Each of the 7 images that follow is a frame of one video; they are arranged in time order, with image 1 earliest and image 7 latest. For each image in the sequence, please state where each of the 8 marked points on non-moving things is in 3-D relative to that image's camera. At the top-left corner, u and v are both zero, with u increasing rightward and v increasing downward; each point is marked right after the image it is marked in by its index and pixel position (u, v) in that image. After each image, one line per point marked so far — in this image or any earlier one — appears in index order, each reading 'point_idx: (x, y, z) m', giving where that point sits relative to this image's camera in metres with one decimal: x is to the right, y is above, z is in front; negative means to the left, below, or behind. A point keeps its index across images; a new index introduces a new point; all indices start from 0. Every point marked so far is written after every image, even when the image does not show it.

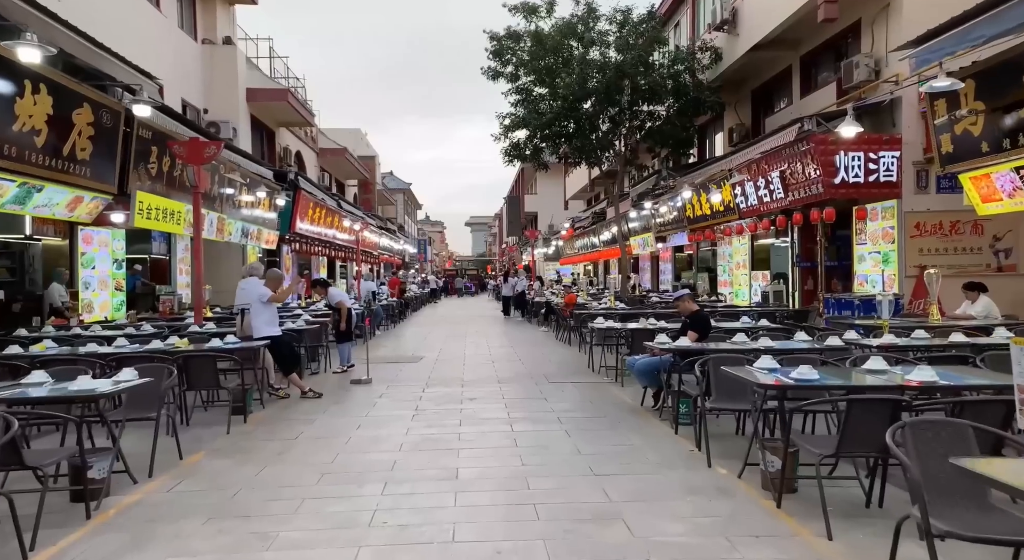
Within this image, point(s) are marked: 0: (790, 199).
0: (+5.2, +1.5, +14.3) m
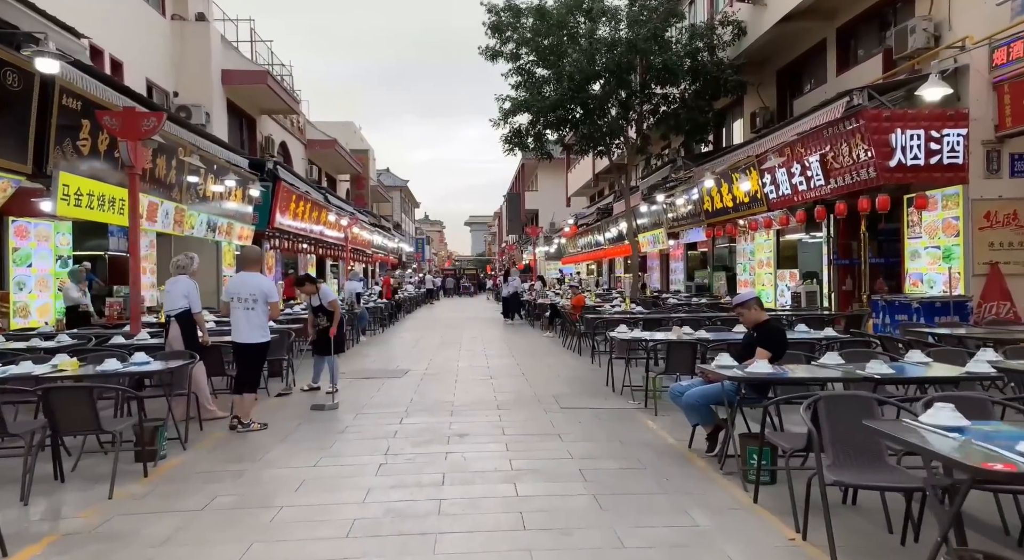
0: (+5.2, +1.5, +12.5) m
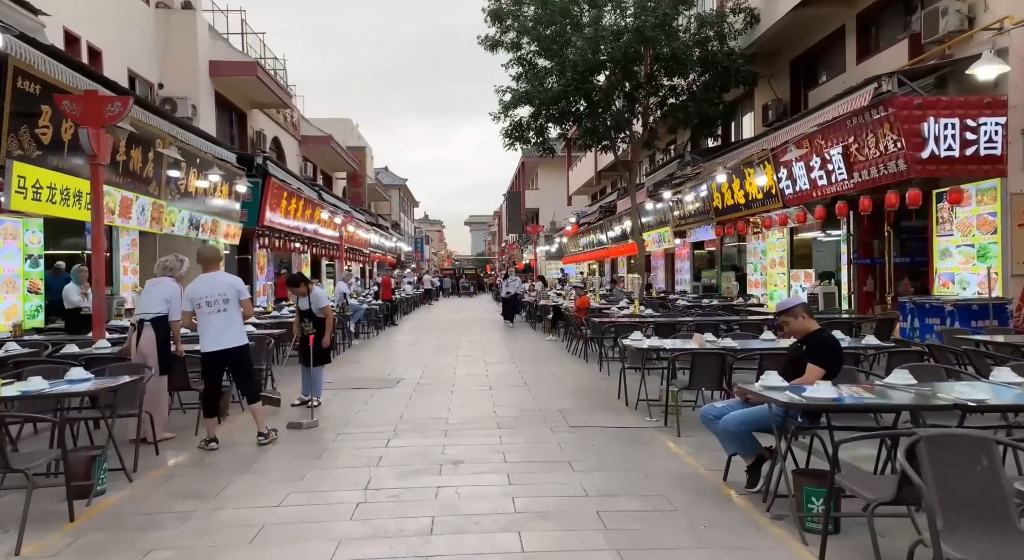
0: (+5.2, +1.5, +11.7) m
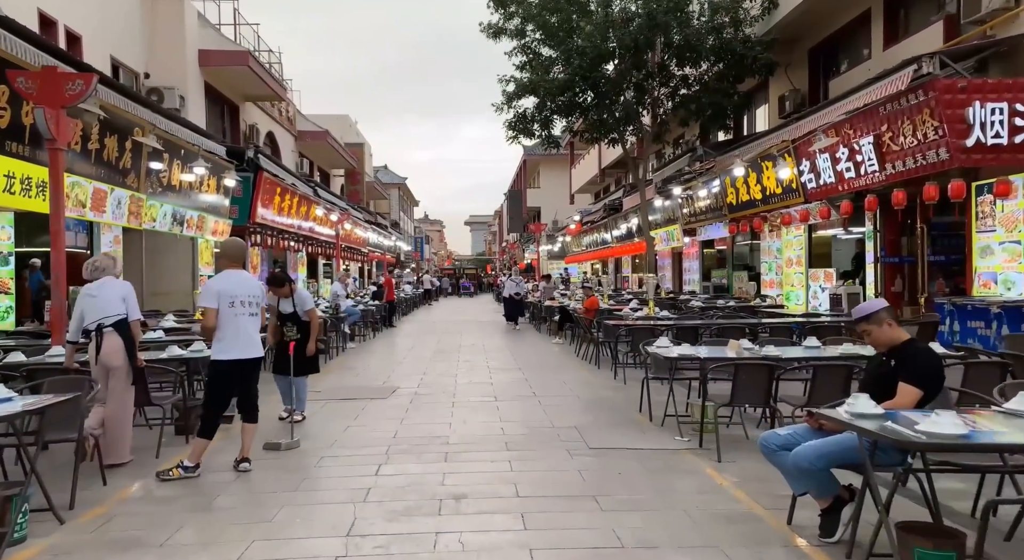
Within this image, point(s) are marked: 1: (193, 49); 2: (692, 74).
0: (+5.3, +1.5, +10.8) m
1: (-7.2, +5.2, +17.5) m
2: (+4.0, +4.6, +17.2) m
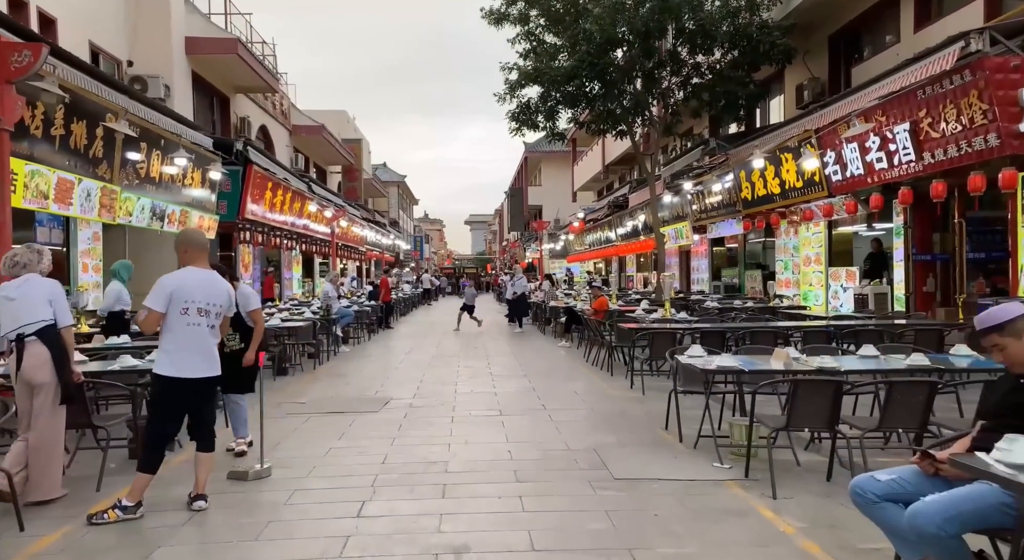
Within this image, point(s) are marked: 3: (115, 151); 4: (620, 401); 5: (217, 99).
0: (+5.3, +1.5, +10.0) m
1: (-7.2, +5.3, +16.6) m
2: (+4.1, +4.6, +16.3) m
3: (-5.3, +1.7, +10.3) m
4: (+1.0, -1.1, +7.3) m
5: (-7.4, +4.5, +19.3) m
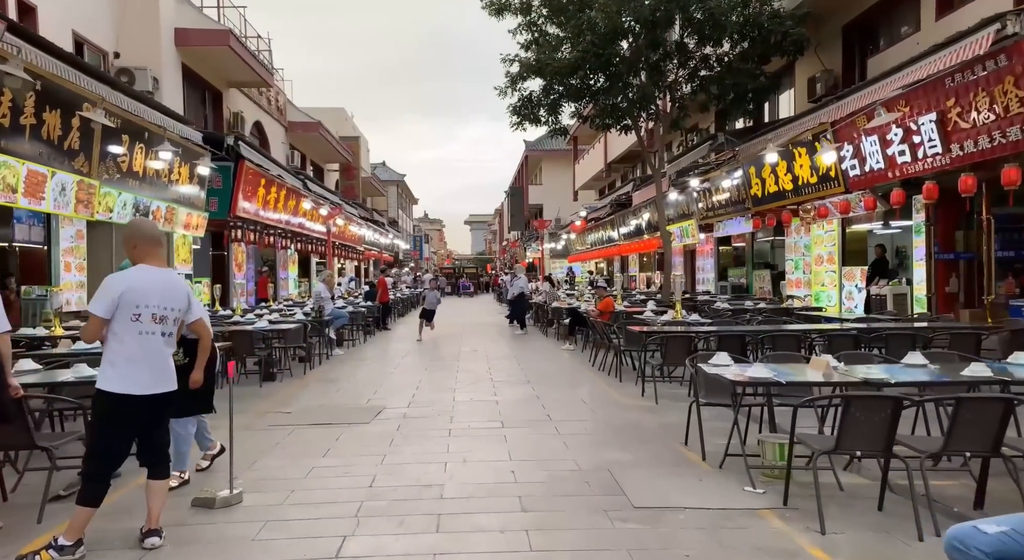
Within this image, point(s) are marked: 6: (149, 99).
0: (+5.4, +1.5, +9.4) m
1: (-7.1, +5.3, +16.0) m
2: (+4.1, +4.6, +15.7) m
3: (-5.3, +1.8, +9.7) m
4: (+1.1, -1.1, +6.7) m
5: (-7.4, +4.5, +18.7) m
6: (-5.0, +2.5, +10.6) m
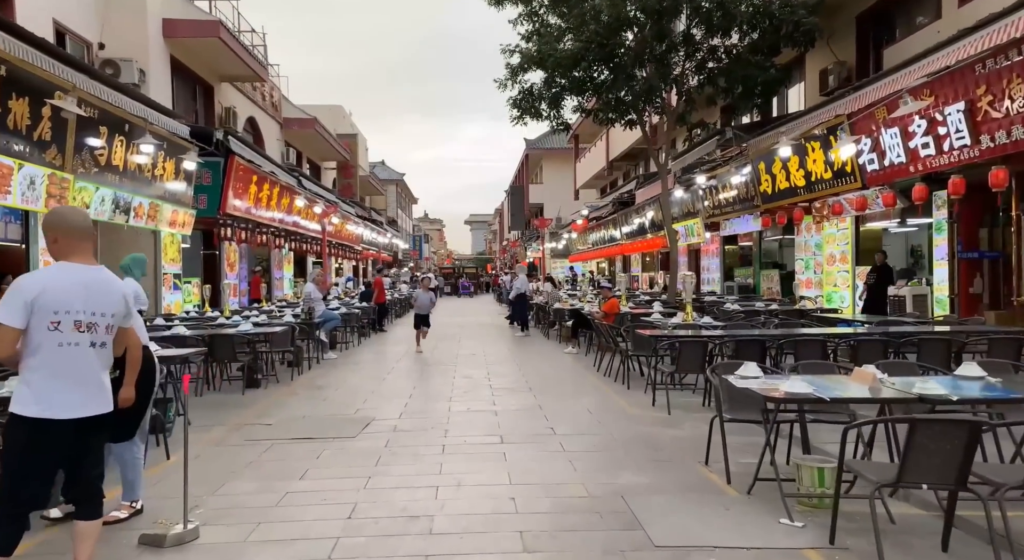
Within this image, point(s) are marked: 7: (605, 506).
0: (+5.4, +1.5, +8.8) m
1: (-7.1, +5.3, +15.4) m
2: (+4.1, +4.6, +15.2) m
3: (-5.3, +1.8, +9.1) m
4: (+1.1, -1.1, +6.1) m
5: (-7.4, +4.6, +18.1) m
6: (-5.0, +2.5, +10.0) m
7: (+0.5, -1.2, +4.0) m
